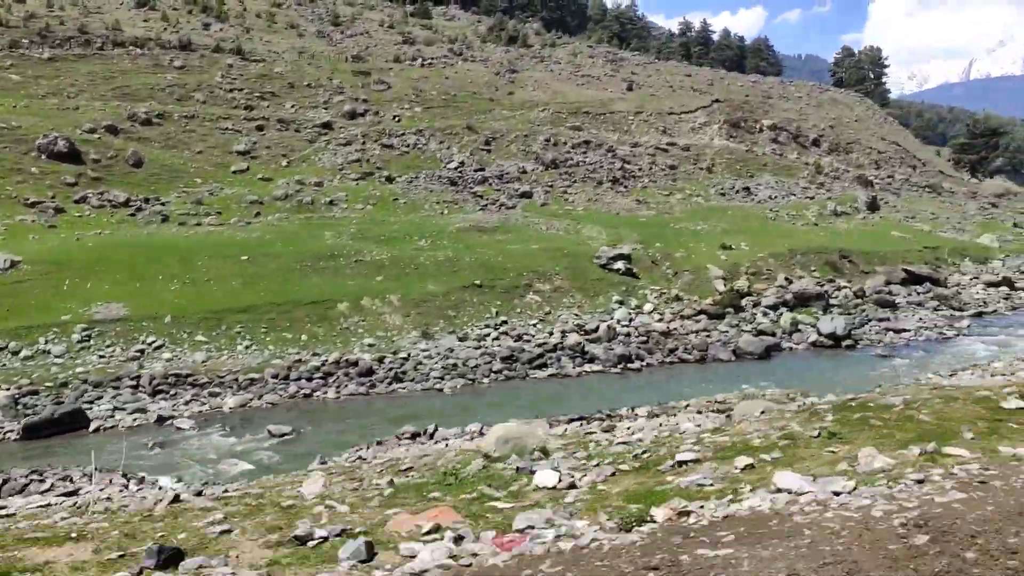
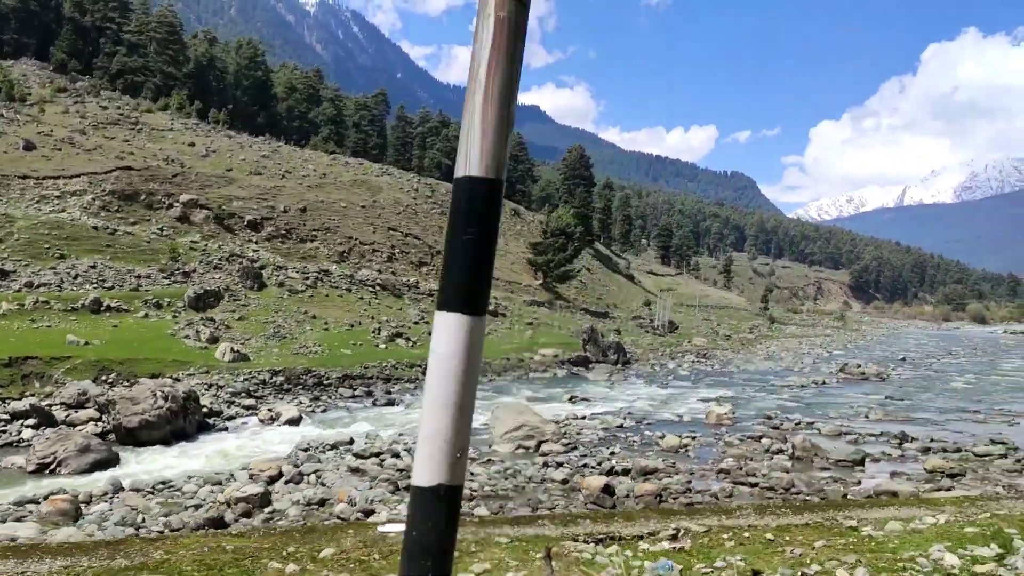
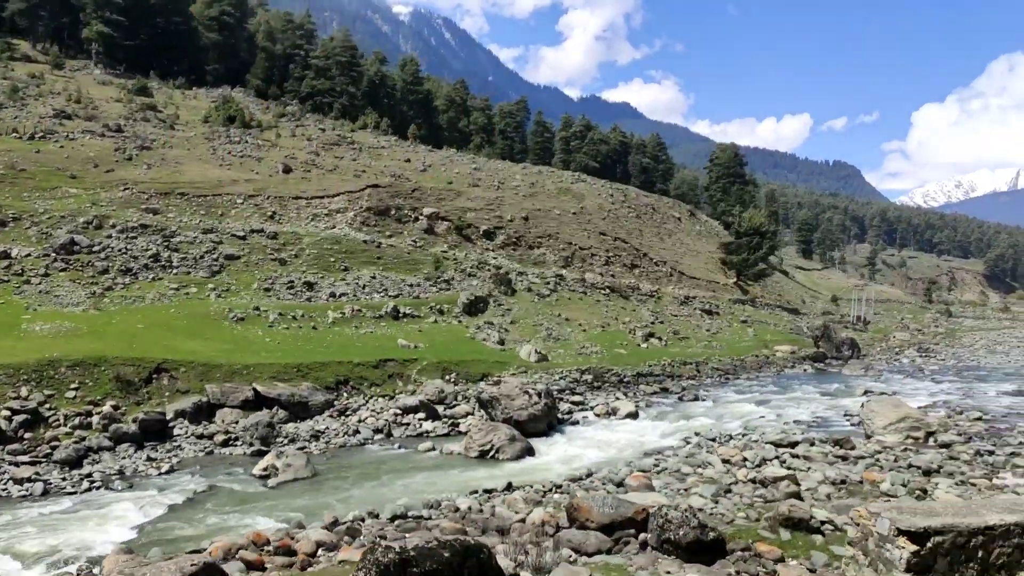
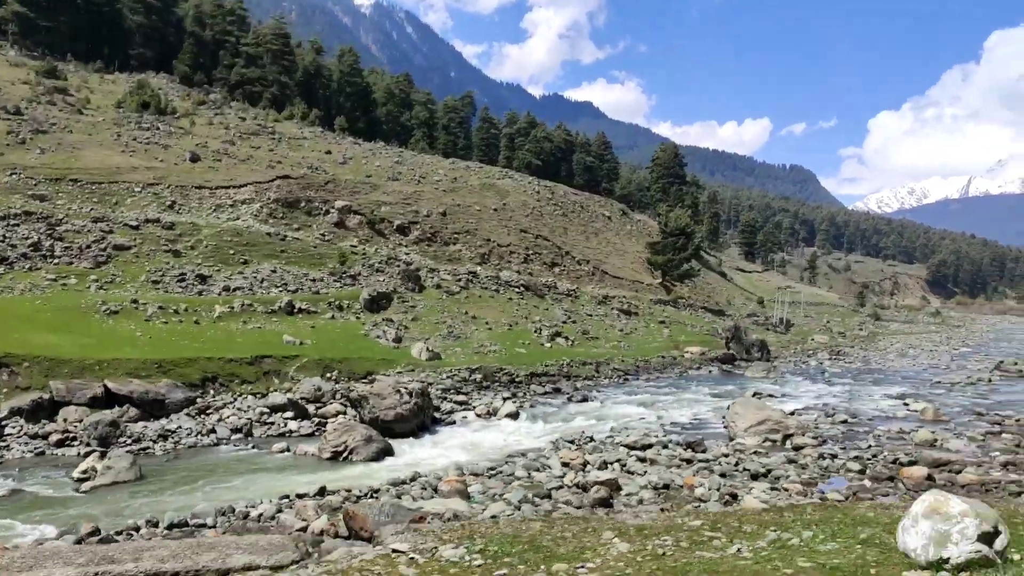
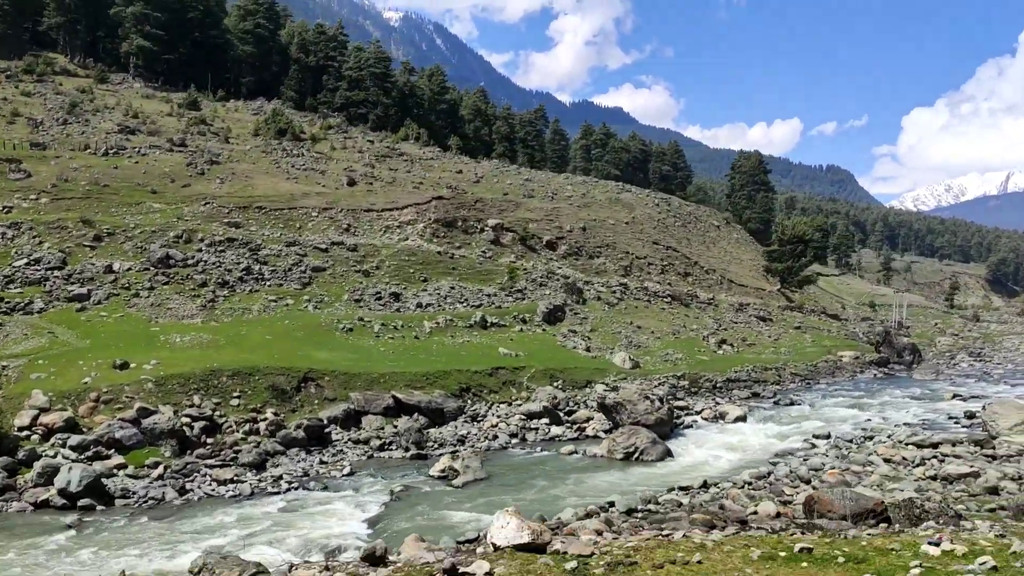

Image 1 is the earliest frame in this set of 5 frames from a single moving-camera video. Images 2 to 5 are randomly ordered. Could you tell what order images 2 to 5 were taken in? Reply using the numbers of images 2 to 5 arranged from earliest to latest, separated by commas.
5, 3, 4, 2
